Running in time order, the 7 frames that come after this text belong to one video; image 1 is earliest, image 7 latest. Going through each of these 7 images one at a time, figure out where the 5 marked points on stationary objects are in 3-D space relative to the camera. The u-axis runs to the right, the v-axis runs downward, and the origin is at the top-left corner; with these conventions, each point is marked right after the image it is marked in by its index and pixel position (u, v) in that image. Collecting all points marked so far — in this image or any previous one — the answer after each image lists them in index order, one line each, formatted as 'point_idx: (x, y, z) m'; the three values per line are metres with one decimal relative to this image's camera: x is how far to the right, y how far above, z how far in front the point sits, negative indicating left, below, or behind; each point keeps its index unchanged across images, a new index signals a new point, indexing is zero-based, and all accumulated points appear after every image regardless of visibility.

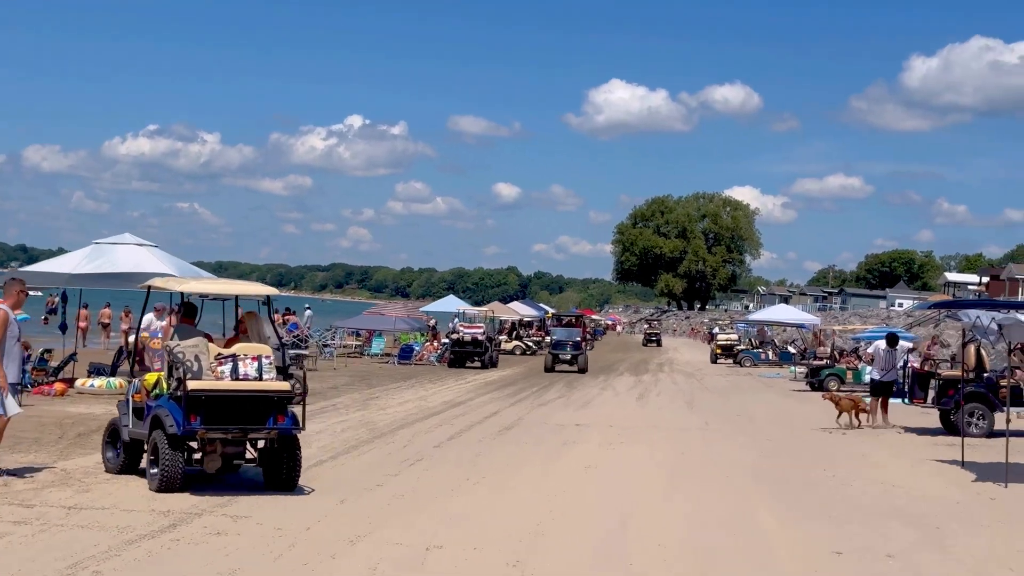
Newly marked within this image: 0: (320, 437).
0: (-1.8, -1.4, +13.5) m
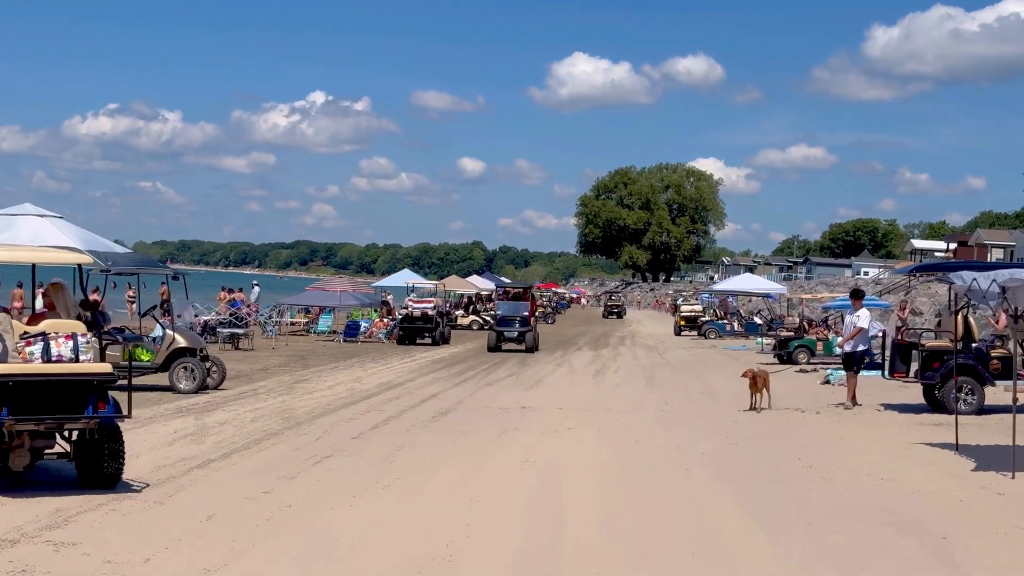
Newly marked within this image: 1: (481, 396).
0: (-2.4, -1.2, +11.8) m
1: (-0.4, -1.2, +16.2) m
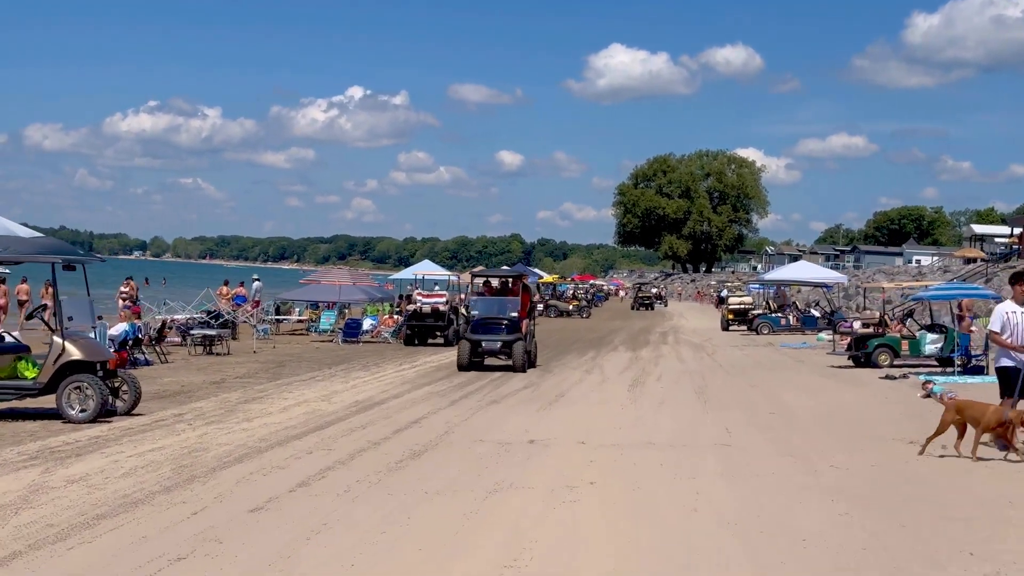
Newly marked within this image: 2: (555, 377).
0: (-2.5, -1.1, +7.8) m
1: (-0.3, -1.2, +12.2) m
2: (+0.5, -1.2, +18.2) m
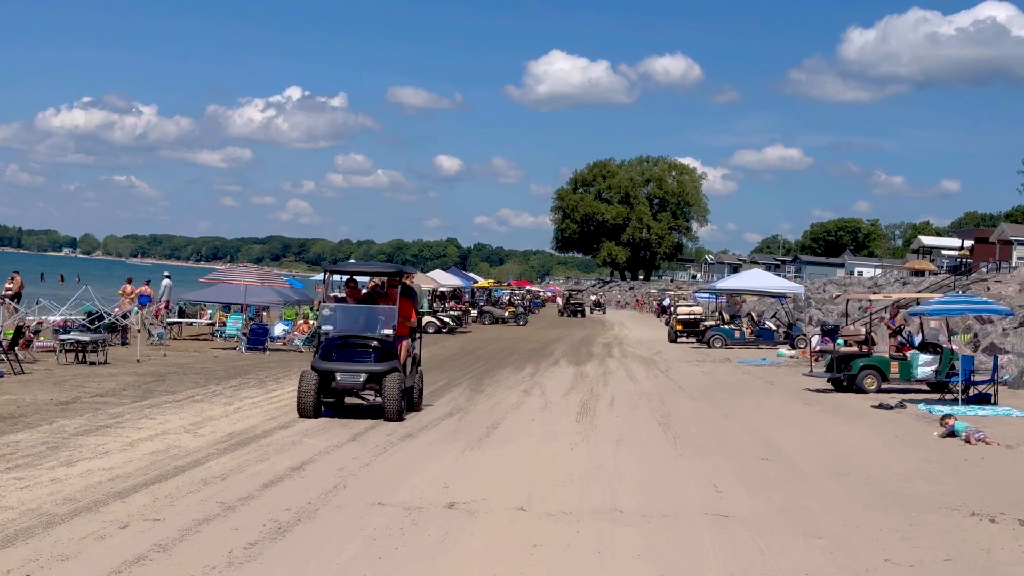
0: (-2.8, -1.1, +4.7) m
1: (-0.8, -1.2, +9.1) m
2: (-0.3, -1.2, +15.2) m
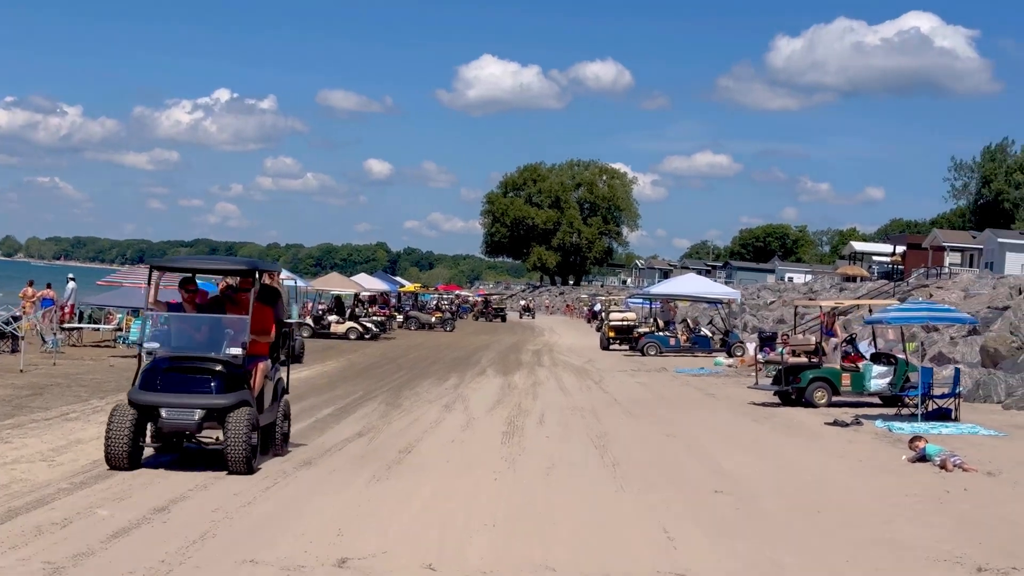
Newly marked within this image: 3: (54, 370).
0: (-3.1, -1.1, +3.0) m
1: (-1.3, -1.2, +7.6) m
2: (-1.1, -1.2, +13.7) m
3: (-5.9, -1.0, +18.2) m
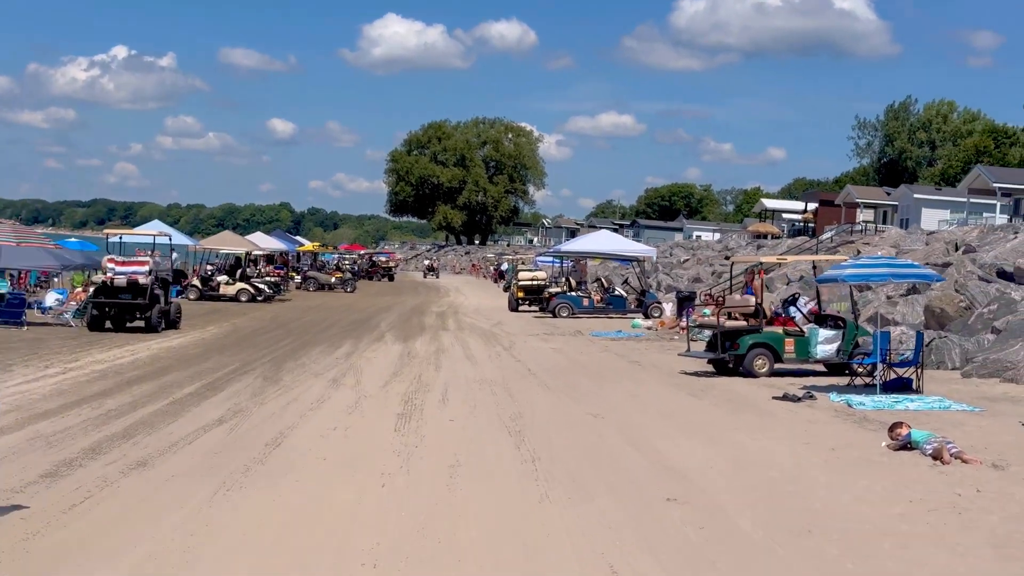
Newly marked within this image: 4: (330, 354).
0: (-3.2, -1.0, +0.8) m
1: (-1.7, -1.0, +5.4) m
2: (-1.9, -0.9, +11.5) m
3: (-7.0, -0.6, +15.7) m
4: (-2.1, -0.8, +16.4) m
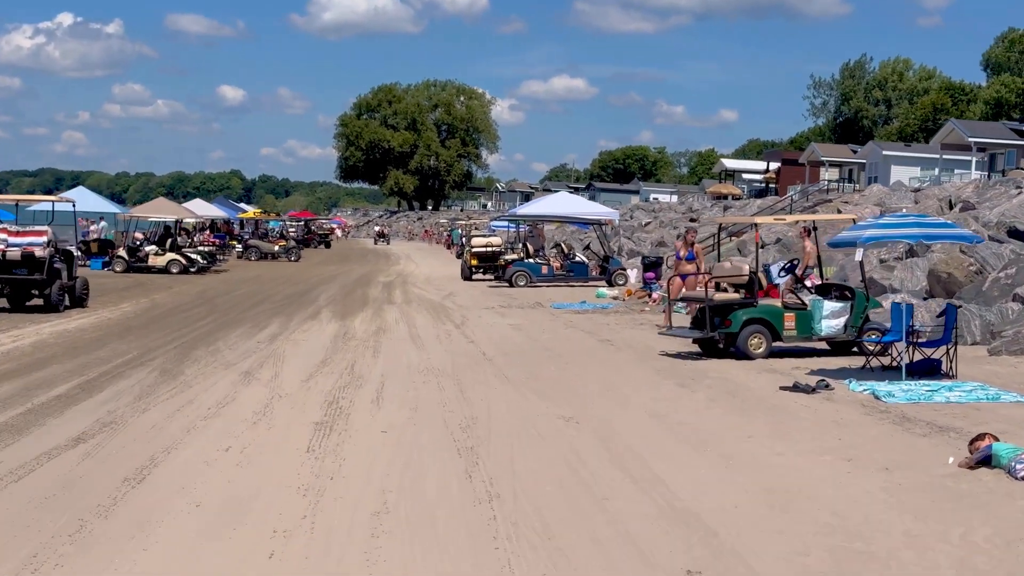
0: (-3.2, -1.1, -1.6) m
1: (-1.9, -1.0, +3.2) m
2: (-2.2, -0.7, +9.2) m
3: (-7.5, -0.4, +13.3) m
4: (-2.6, -0.5, +14.1) m
